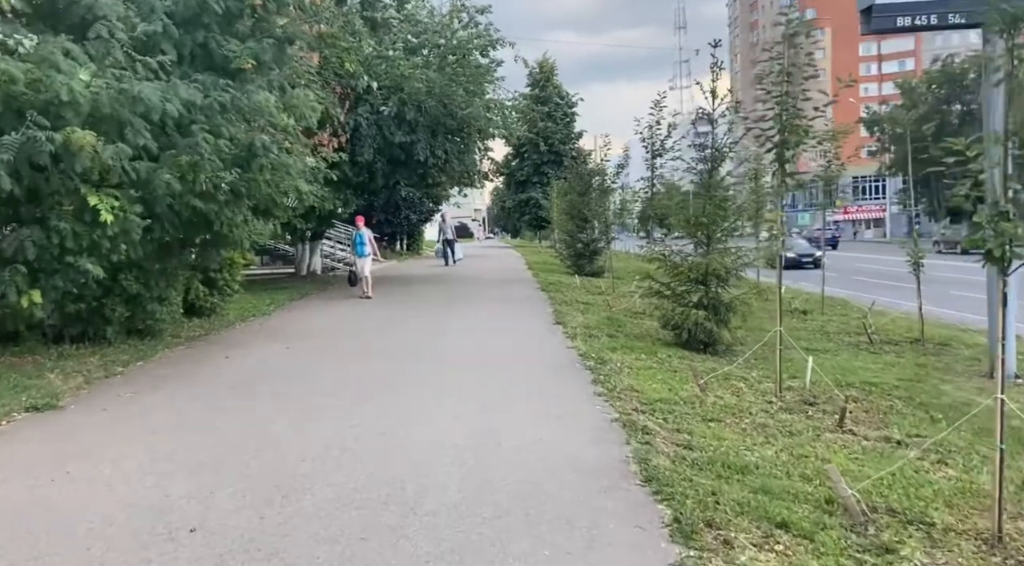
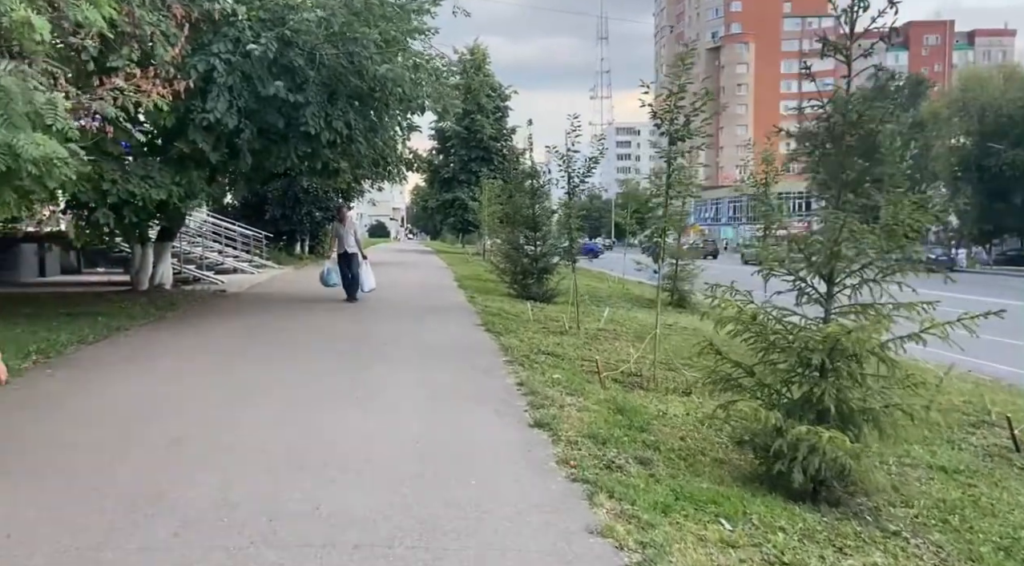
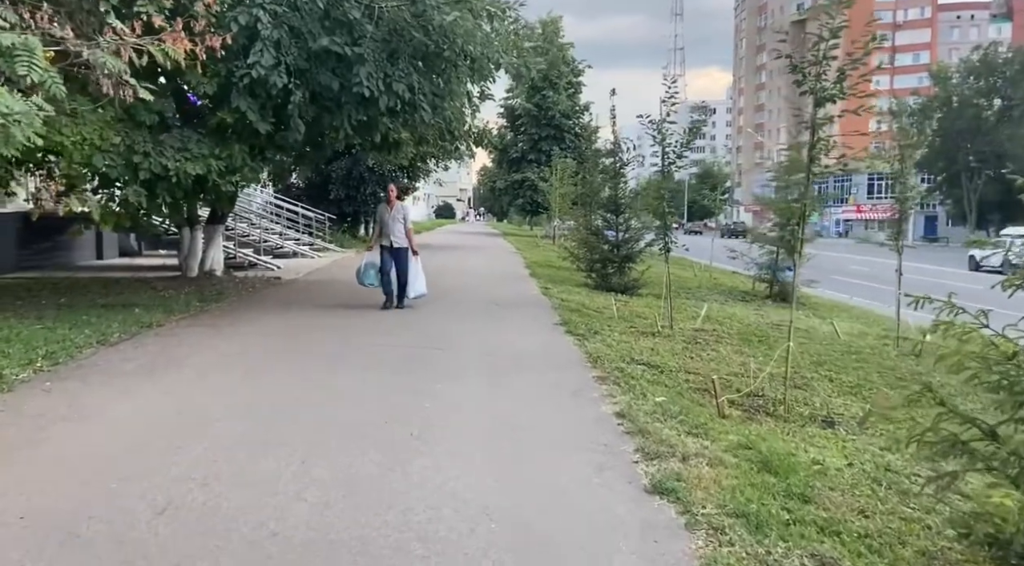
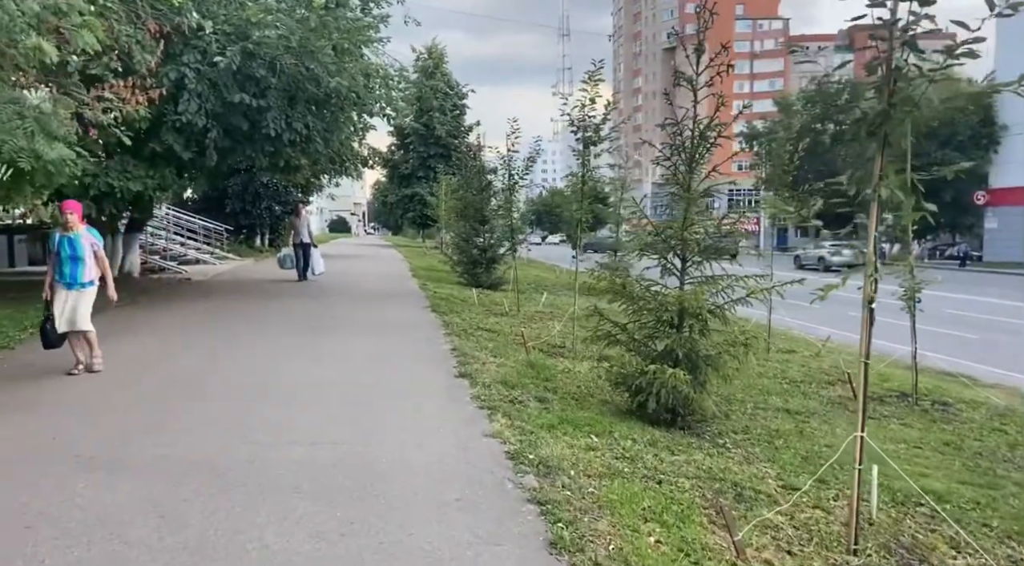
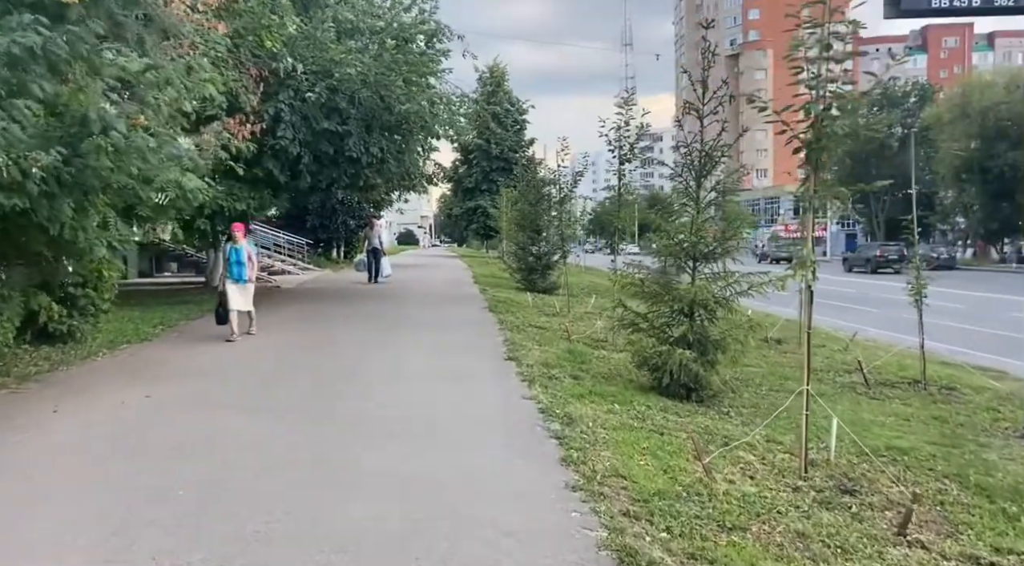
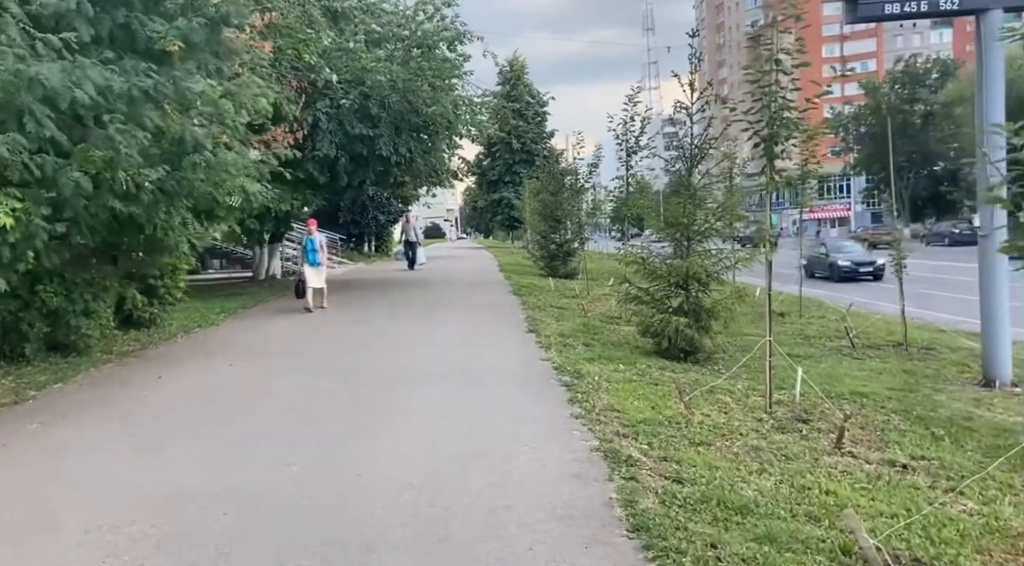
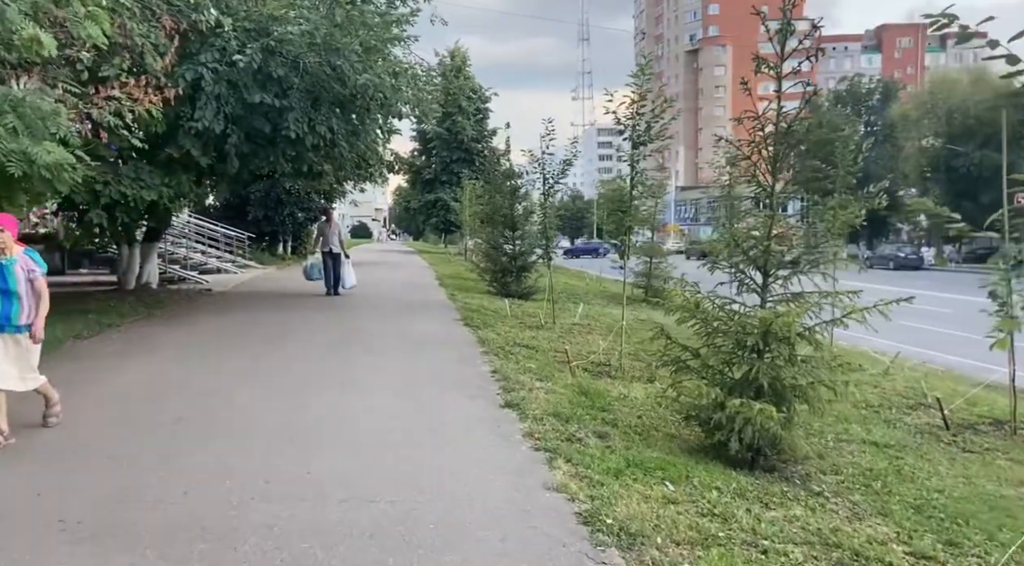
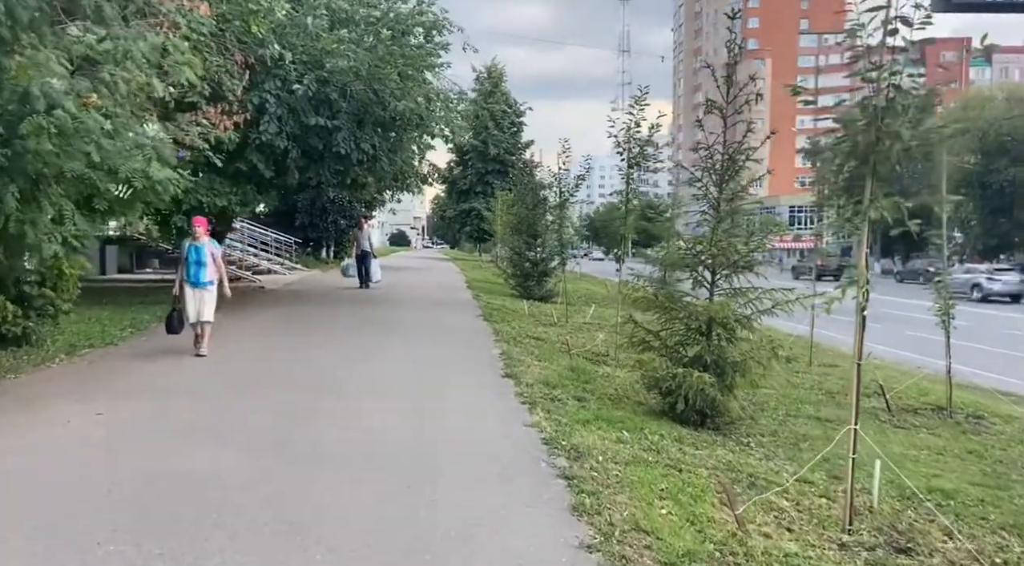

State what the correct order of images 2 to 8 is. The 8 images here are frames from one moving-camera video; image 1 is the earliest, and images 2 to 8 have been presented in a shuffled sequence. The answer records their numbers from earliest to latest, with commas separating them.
6, 5, 8, 4, 7, 2, 3
